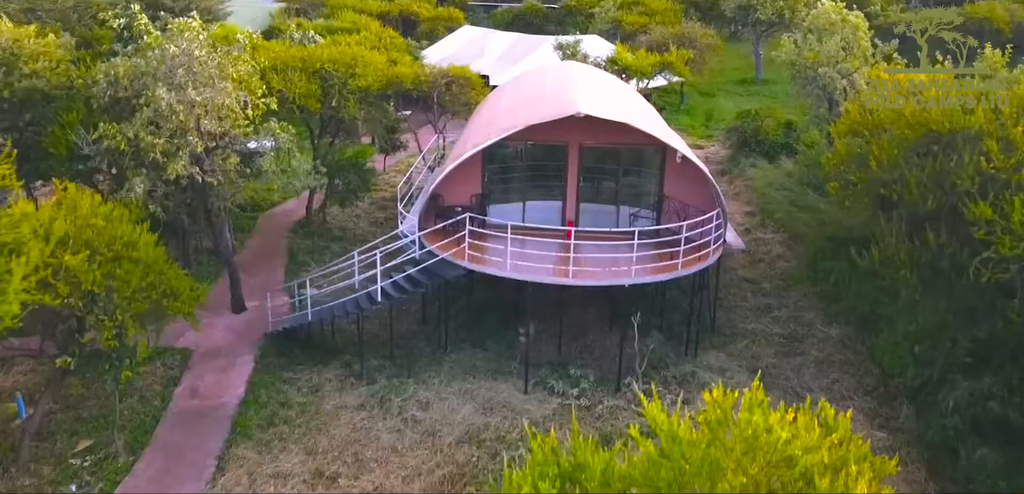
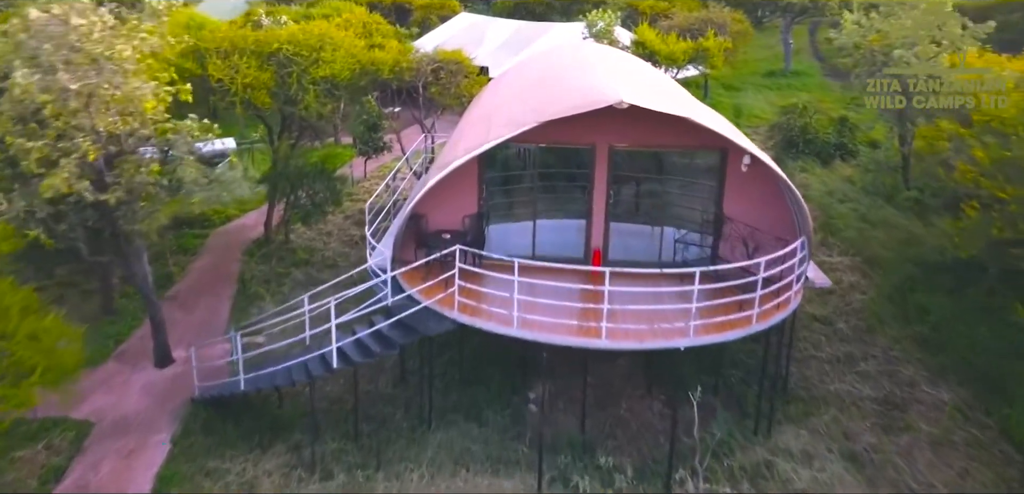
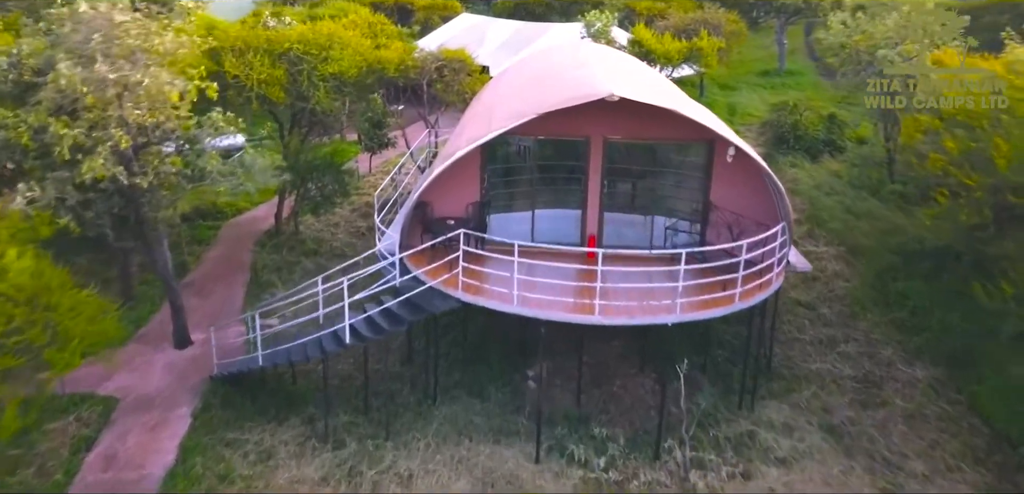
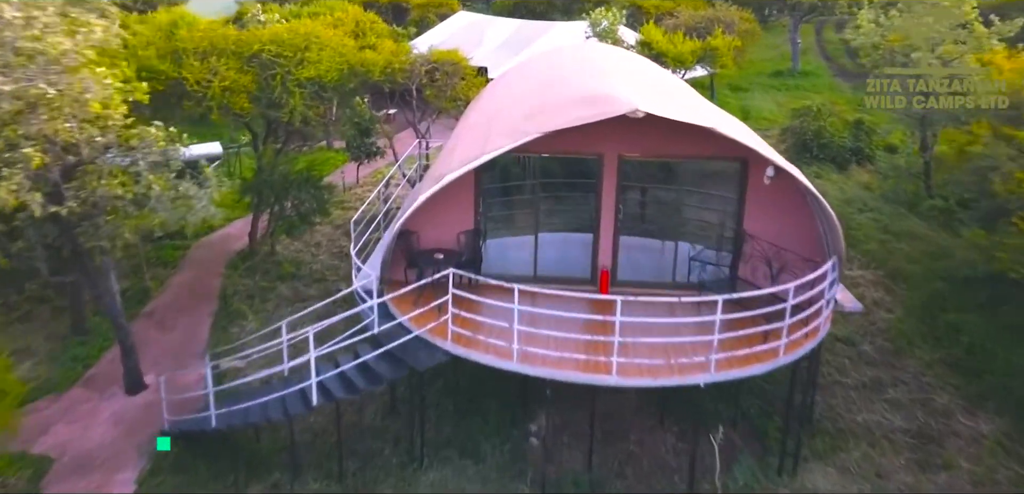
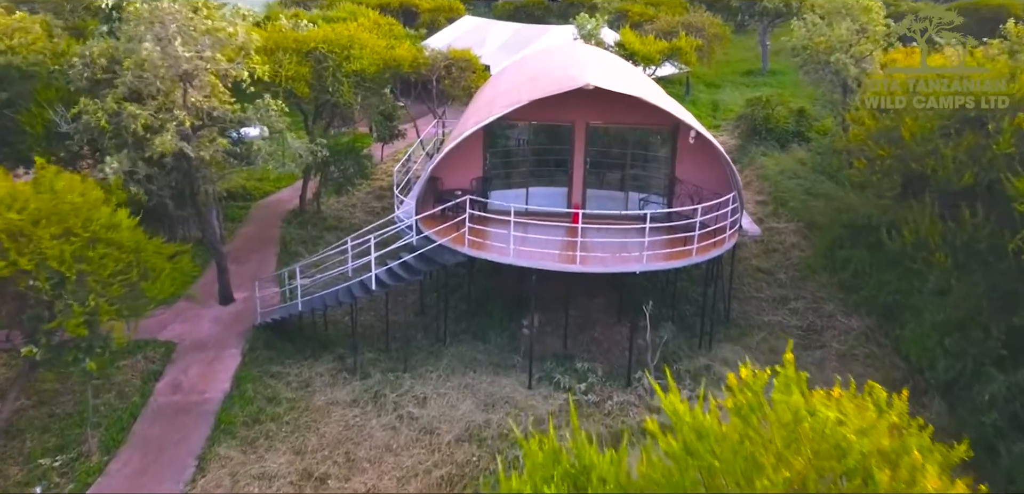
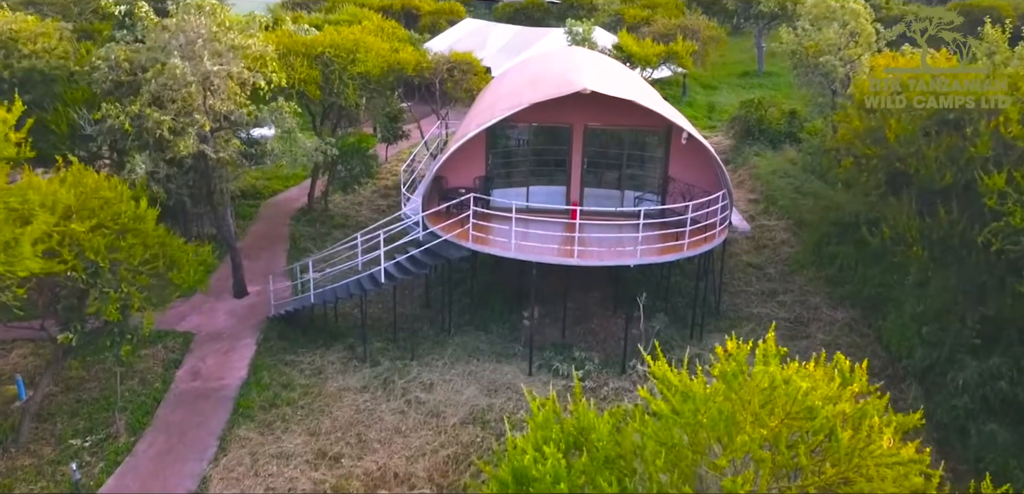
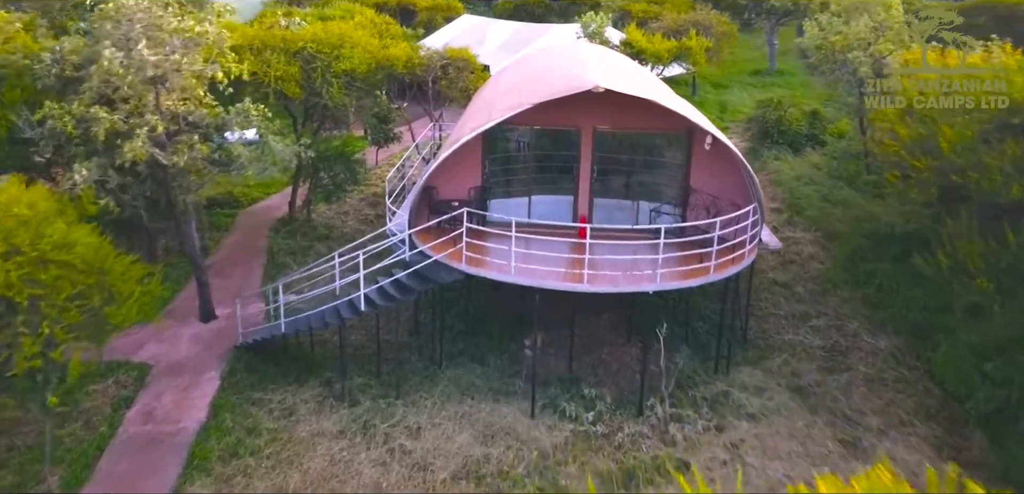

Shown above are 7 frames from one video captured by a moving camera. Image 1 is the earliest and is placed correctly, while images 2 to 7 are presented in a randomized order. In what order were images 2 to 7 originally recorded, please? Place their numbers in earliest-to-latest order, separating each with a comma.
6, 5, 7, 3, 2, 4
